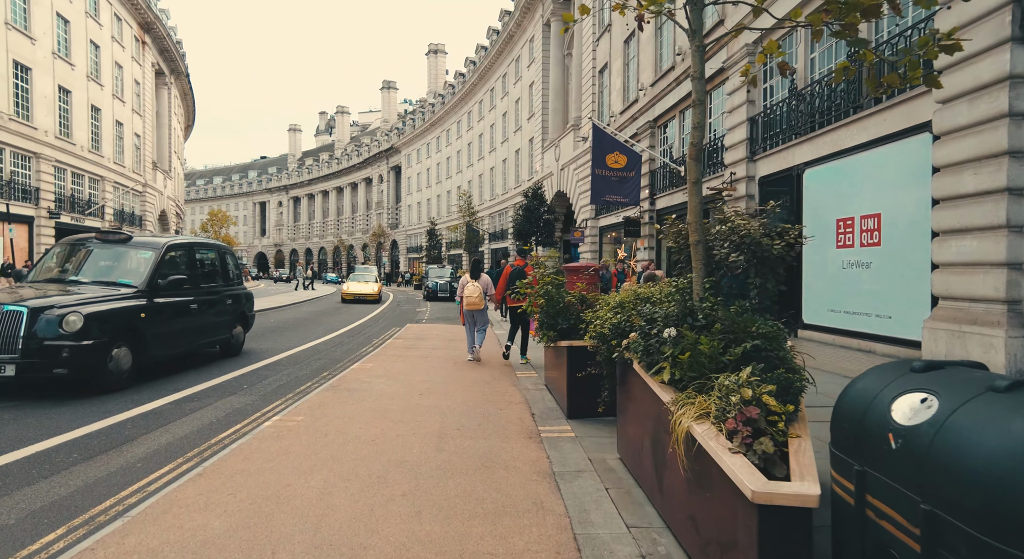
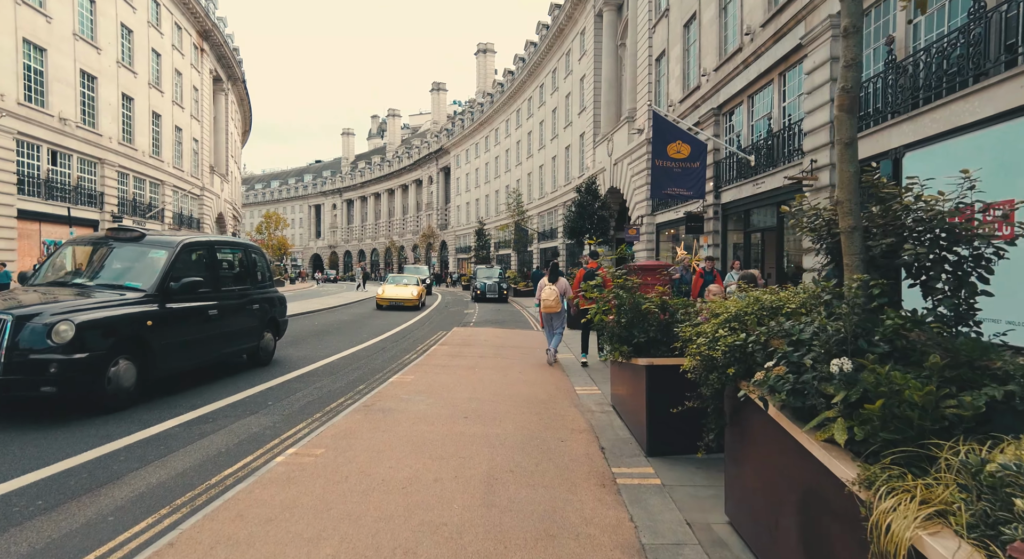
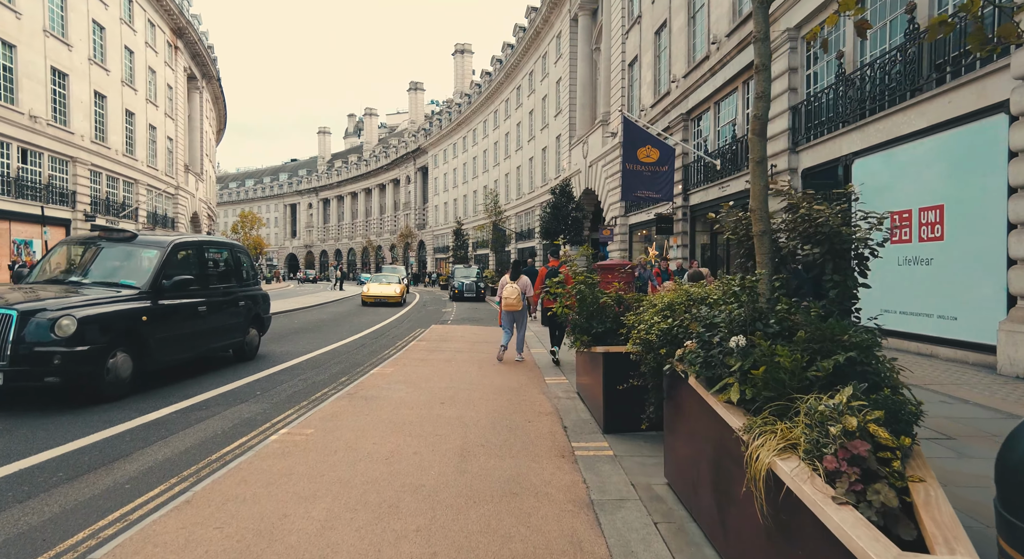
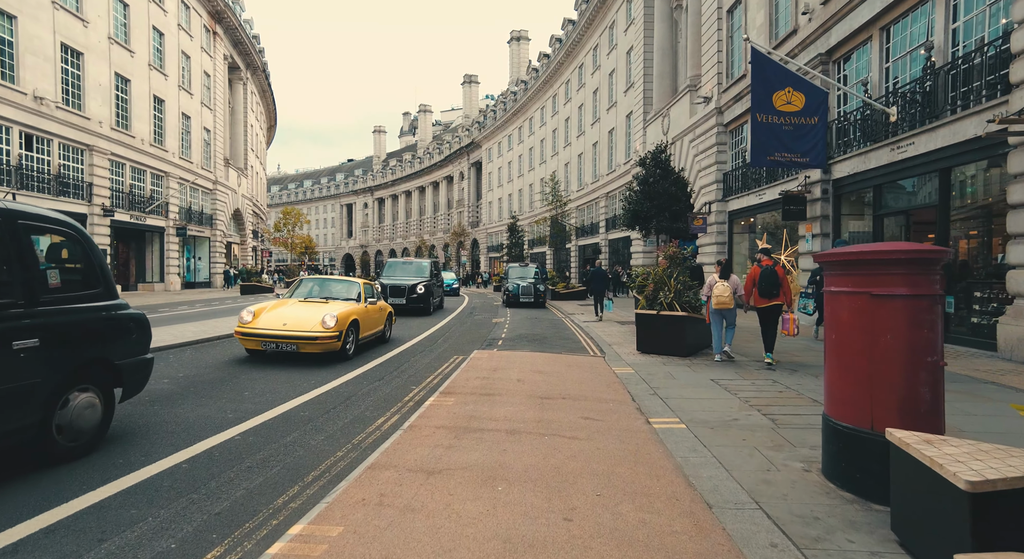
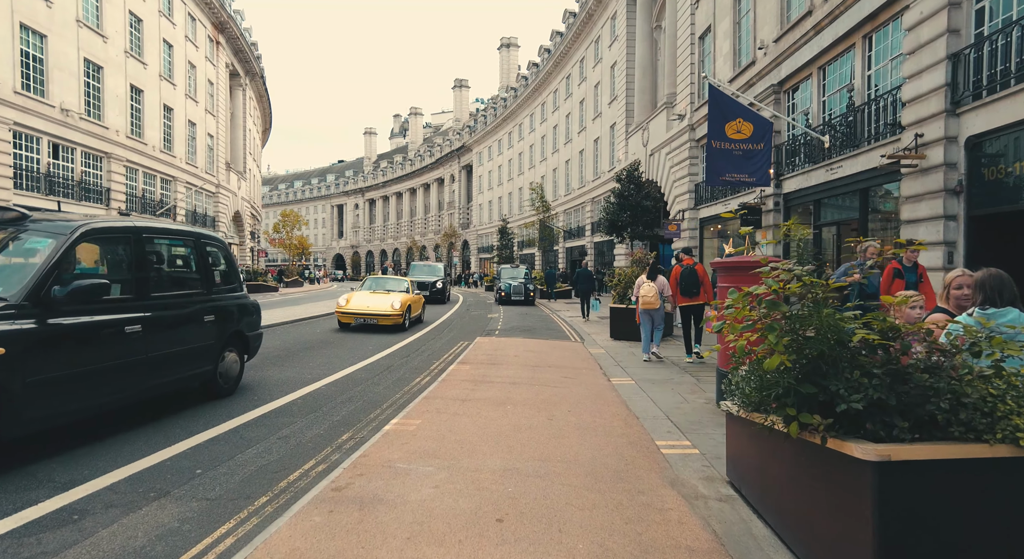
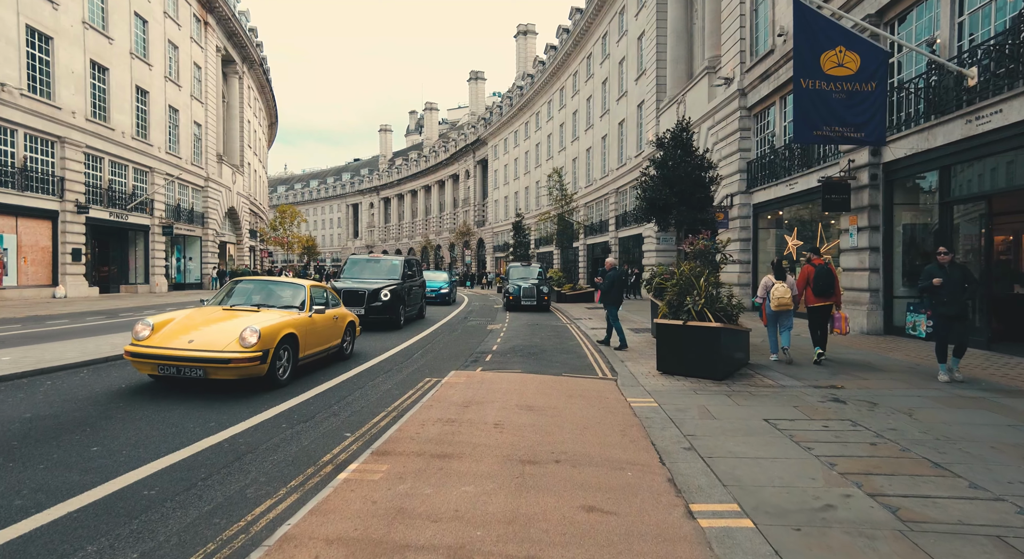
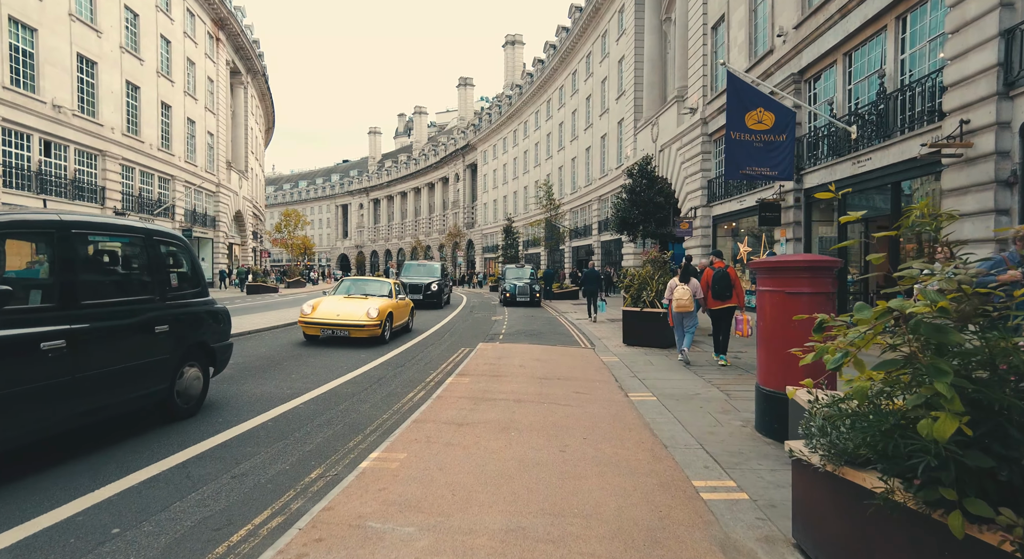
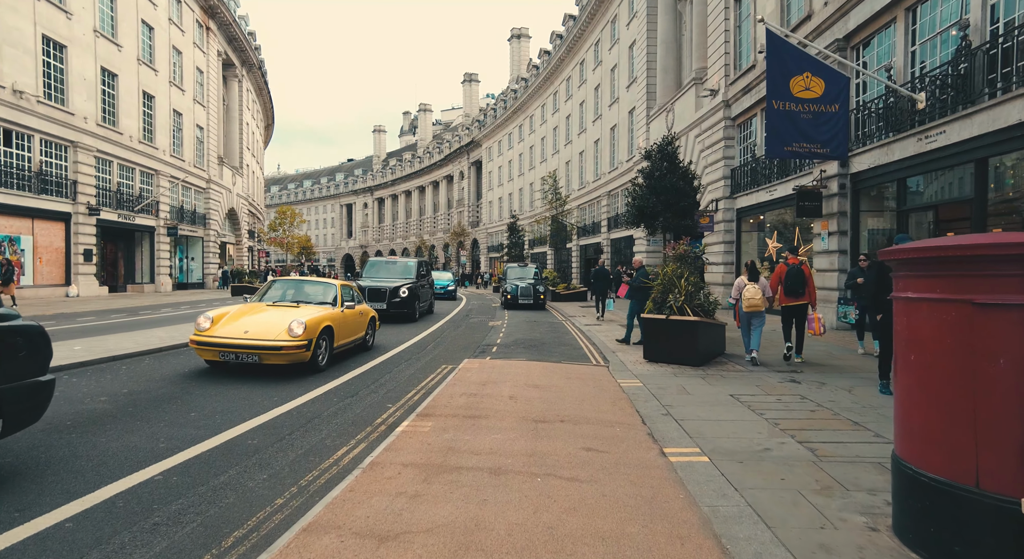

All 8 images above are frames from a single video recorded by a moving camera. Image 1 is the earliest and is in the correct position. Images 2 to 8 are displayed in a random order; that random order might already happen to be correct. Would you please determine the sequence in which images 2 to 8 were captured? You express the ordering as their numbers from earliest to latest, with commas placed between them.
3, 2, 5, 7, 4, 8, 6
